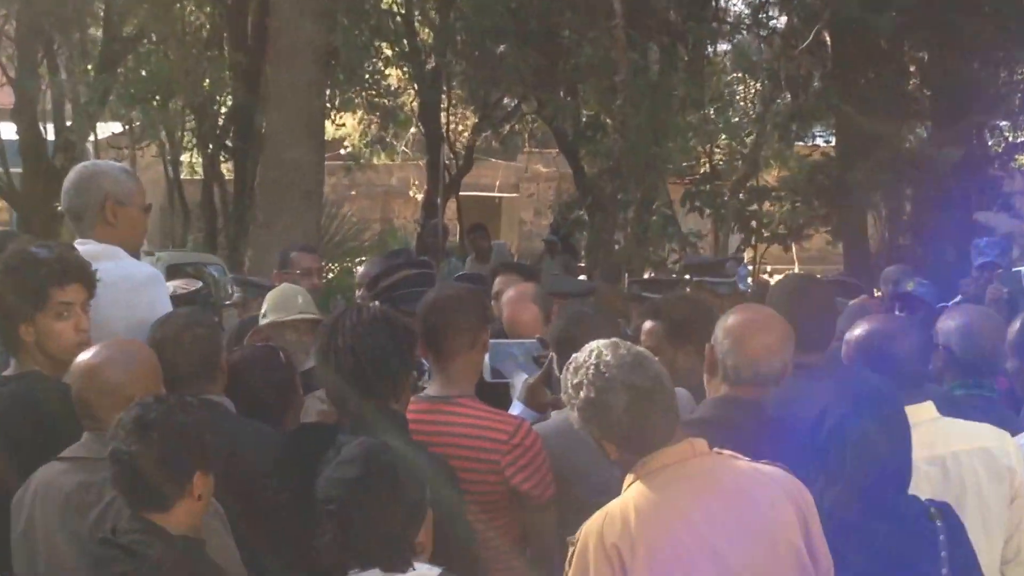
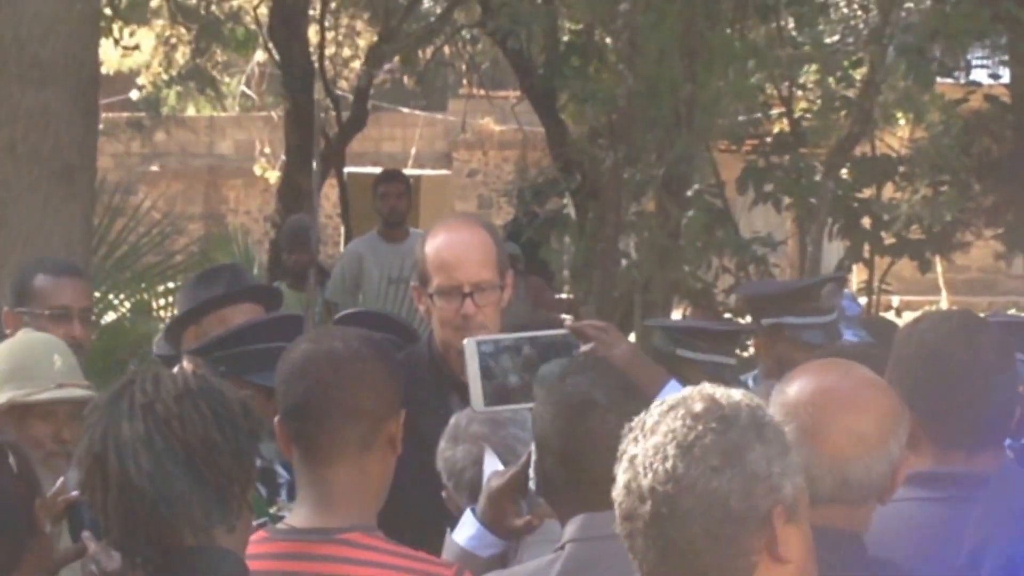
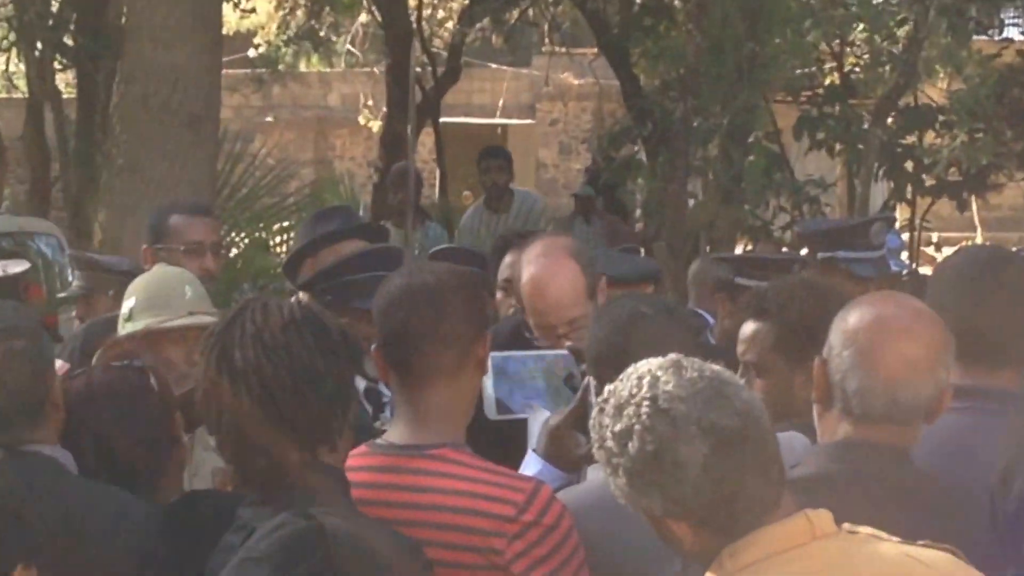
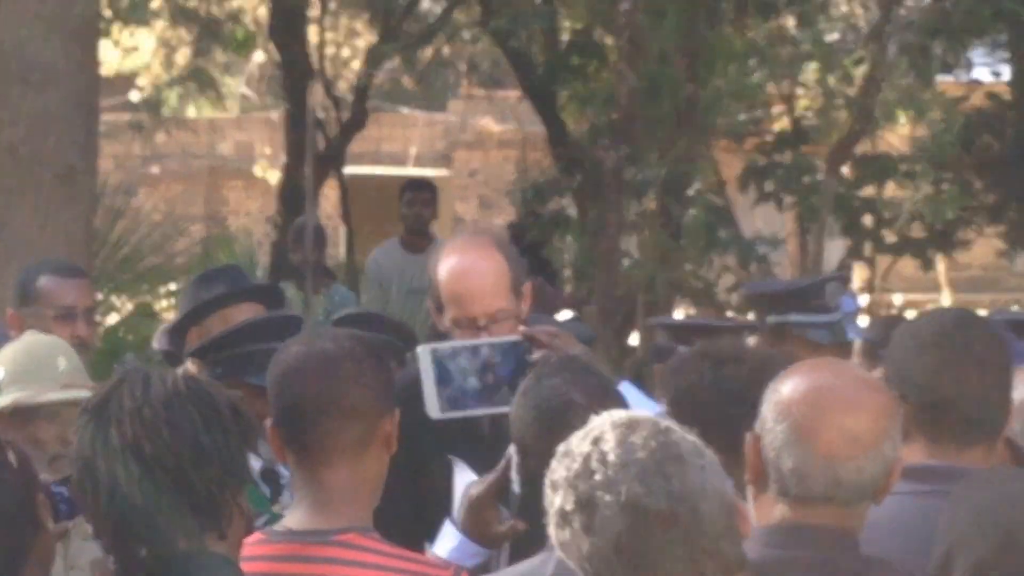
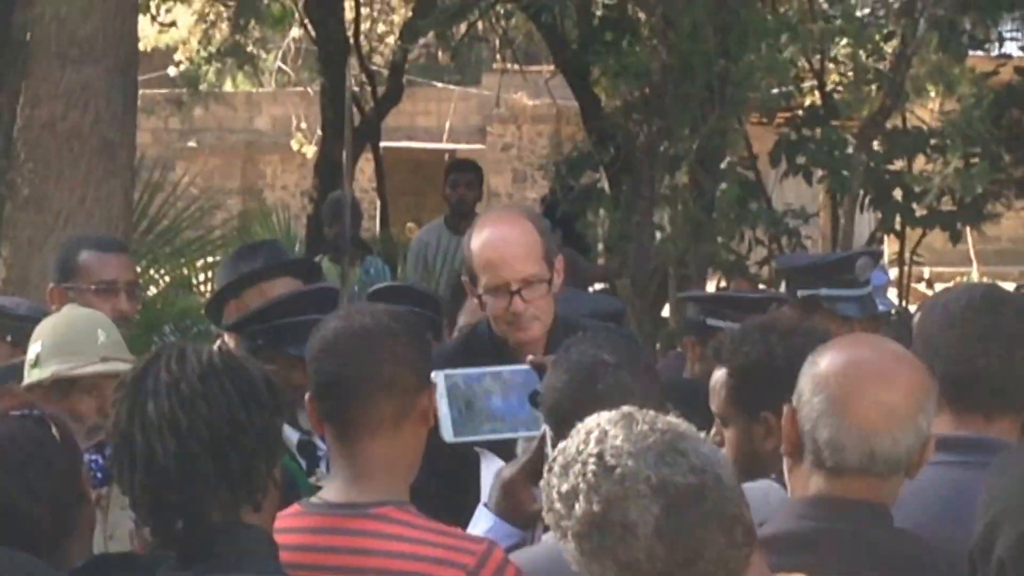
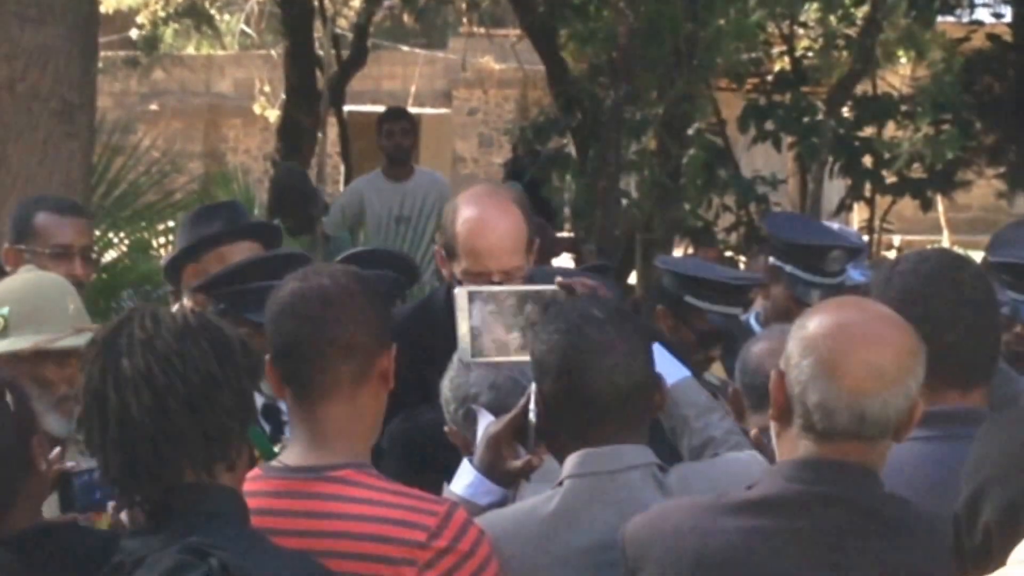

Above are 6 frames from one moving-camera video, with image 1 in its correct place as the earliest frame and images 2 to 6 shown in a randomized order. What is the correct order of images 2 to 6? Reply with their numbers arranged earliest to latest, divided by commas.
3, 5, 4, 2, 6
